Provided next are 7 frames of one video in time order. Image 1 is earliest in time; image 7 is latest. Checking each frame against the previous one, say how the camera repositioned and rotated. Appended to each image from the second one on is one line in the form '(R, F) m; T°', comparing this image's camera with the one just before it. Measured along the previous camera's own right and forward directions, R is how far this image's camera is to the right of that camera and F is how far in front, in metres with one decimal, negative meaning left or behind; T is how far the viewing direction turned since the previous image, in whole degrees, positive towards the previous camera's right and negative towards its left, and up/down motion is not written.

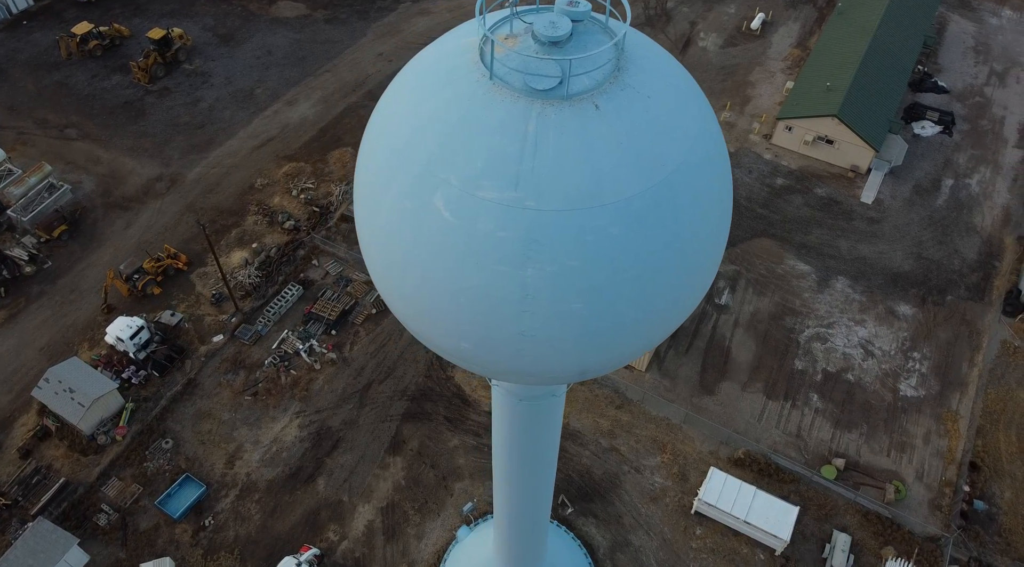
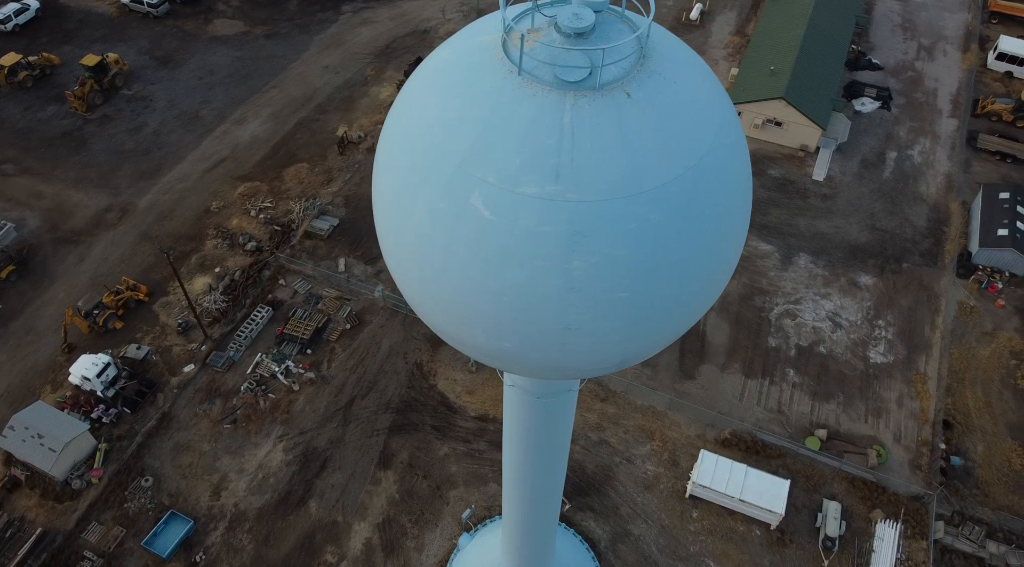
(-1.4, 0.0) m; +5°
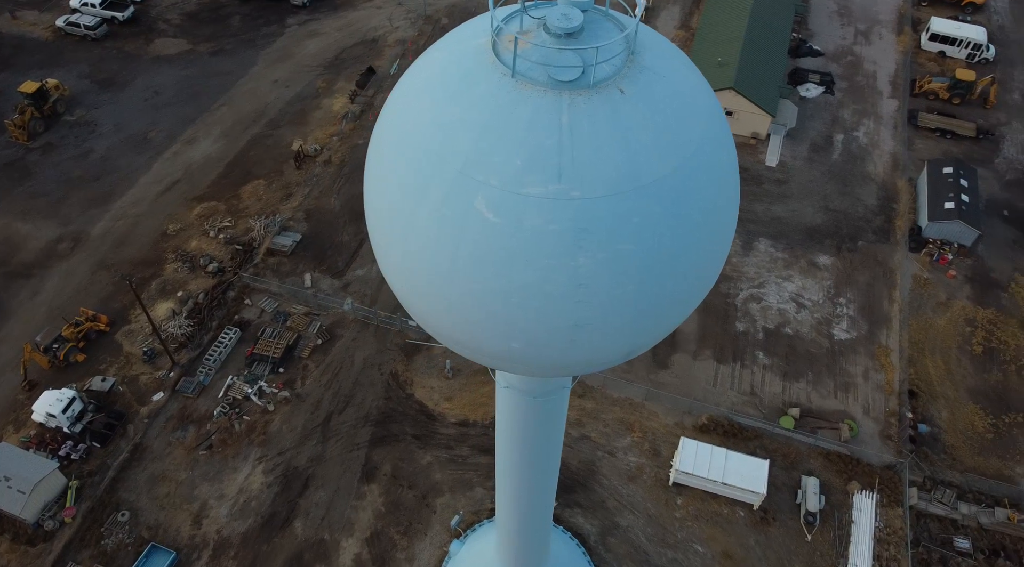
(-0.8, -0.1) m; +4°
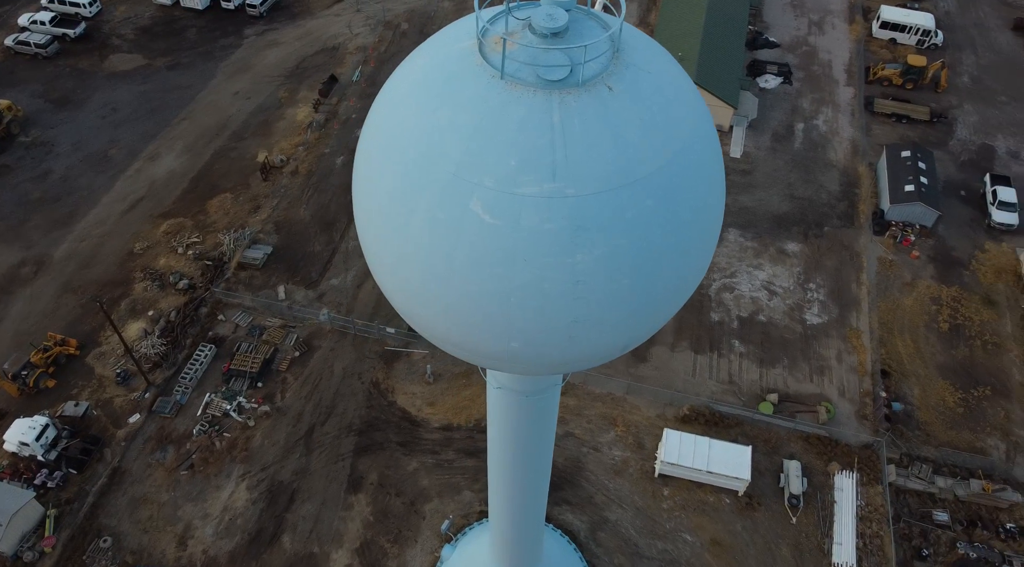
(-0.5, 0.0) m; +3°
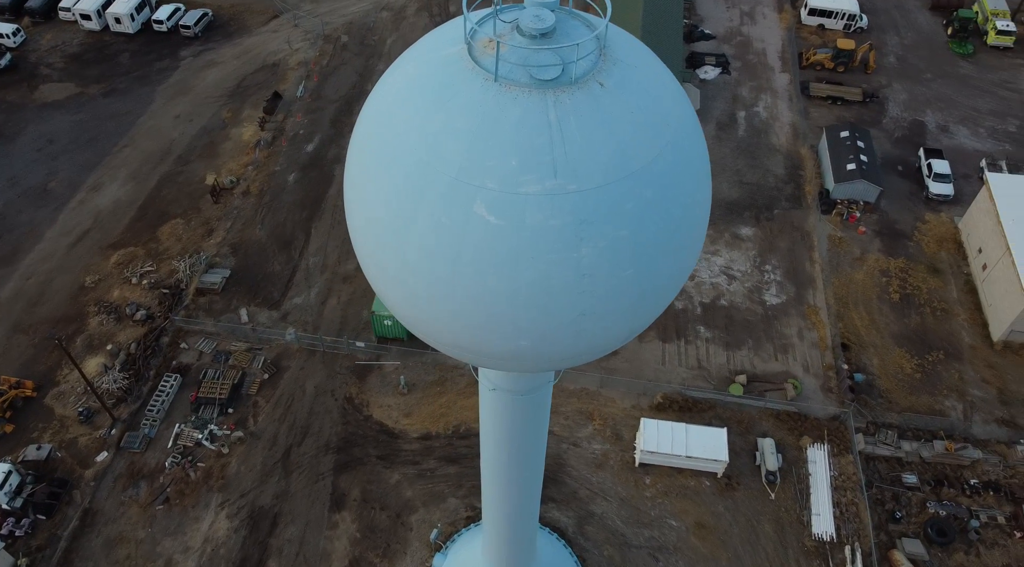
(-1.0, -0.1) m; +4°
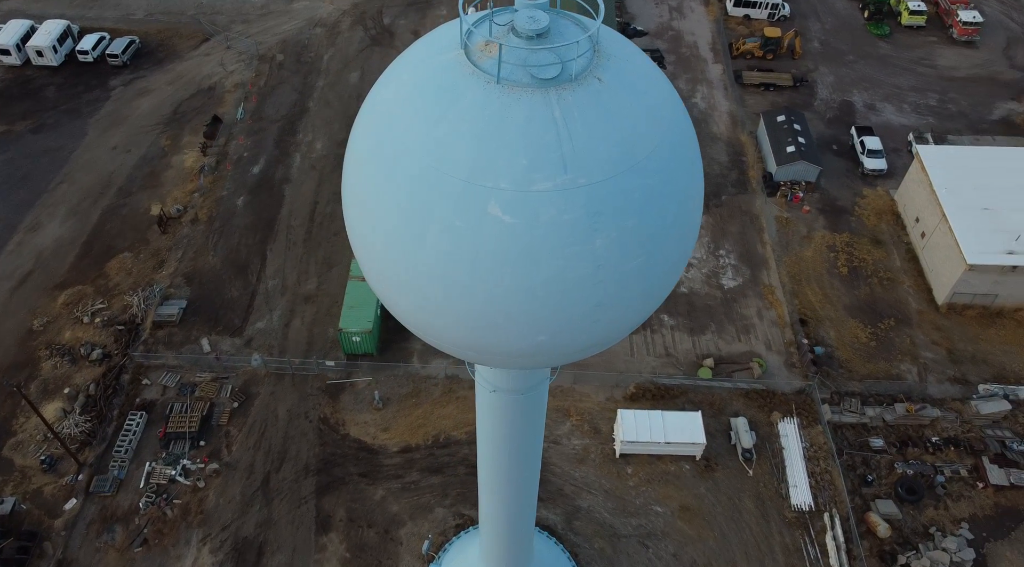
(-1.2, -0.1) m; +5°
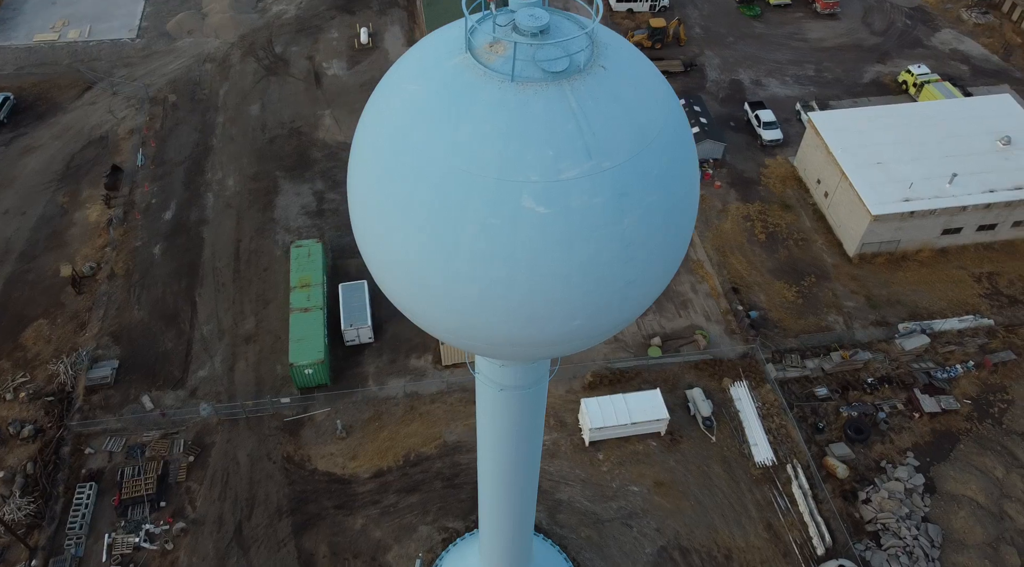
(-2.1, 0.0) m; +8°
